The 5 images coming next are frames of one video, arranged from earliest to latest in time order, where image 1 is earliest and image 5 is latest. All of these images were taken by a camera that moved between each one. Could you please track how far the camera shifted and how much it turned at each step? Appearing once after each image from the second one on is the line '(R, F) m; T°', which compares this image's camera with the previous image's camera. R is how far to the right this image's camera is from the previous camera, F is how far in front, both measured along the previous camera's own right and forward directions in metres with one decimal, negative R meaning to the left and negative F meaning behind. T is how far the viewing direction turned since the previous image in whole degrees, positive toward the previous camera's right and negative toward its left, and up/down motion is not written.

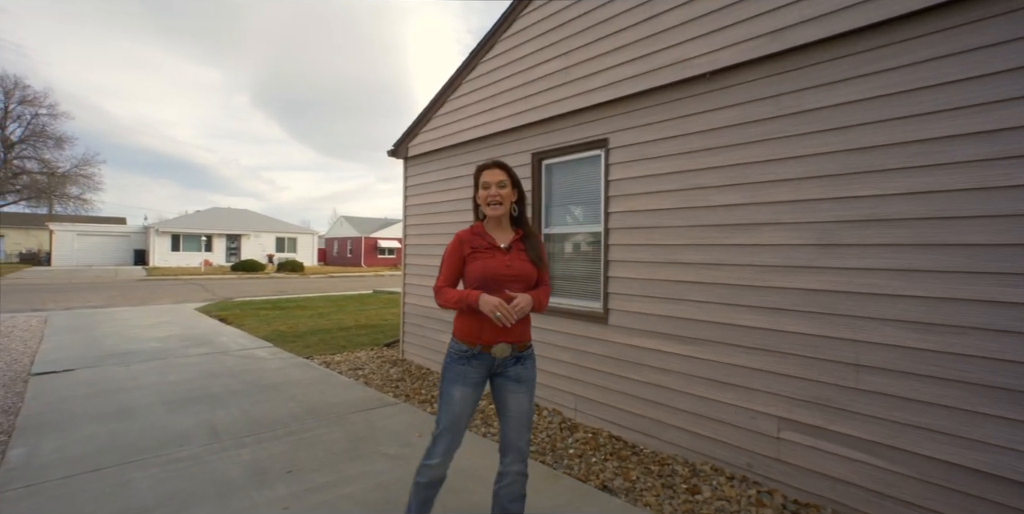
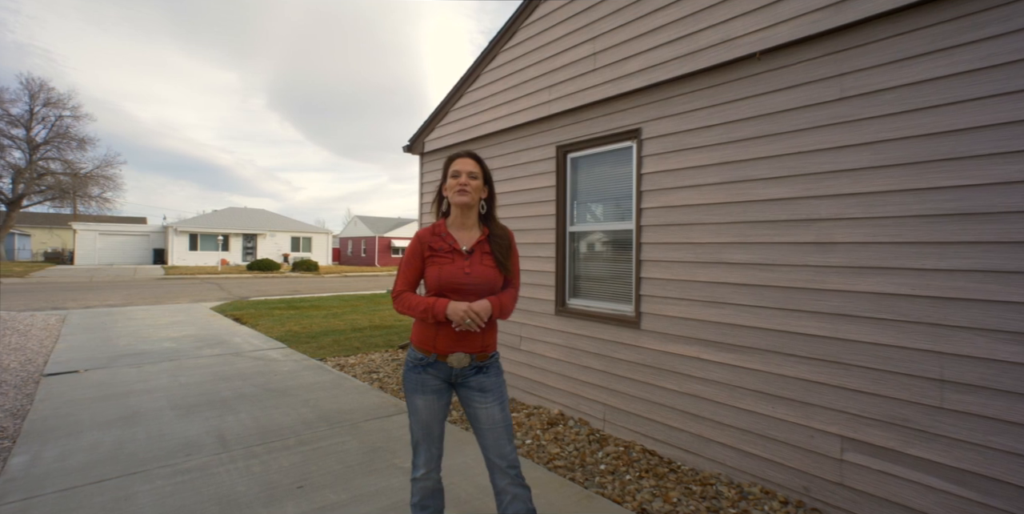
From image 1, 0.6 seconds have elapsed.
(-0.1, +0.2) m; -2°
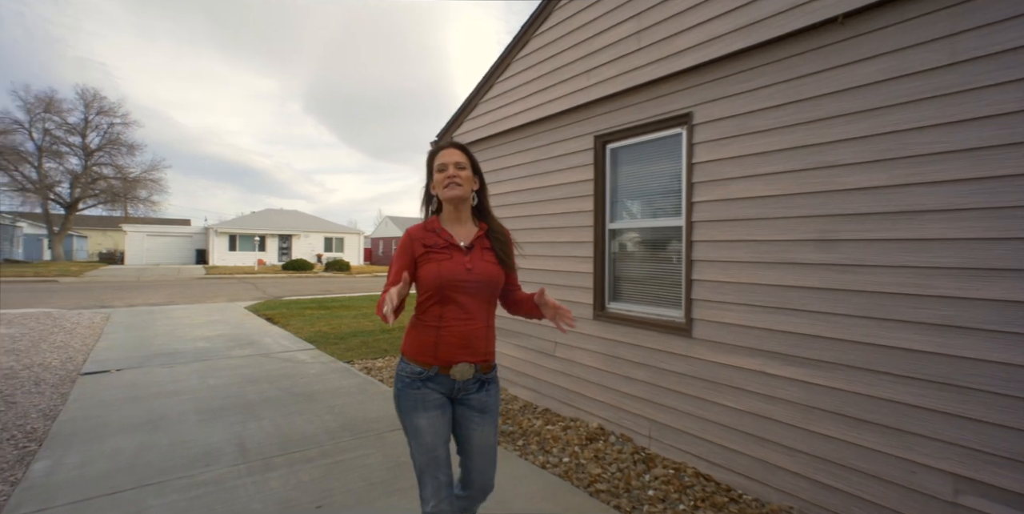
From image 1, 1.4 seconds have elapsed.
(0.0, +0.3) m; -4°
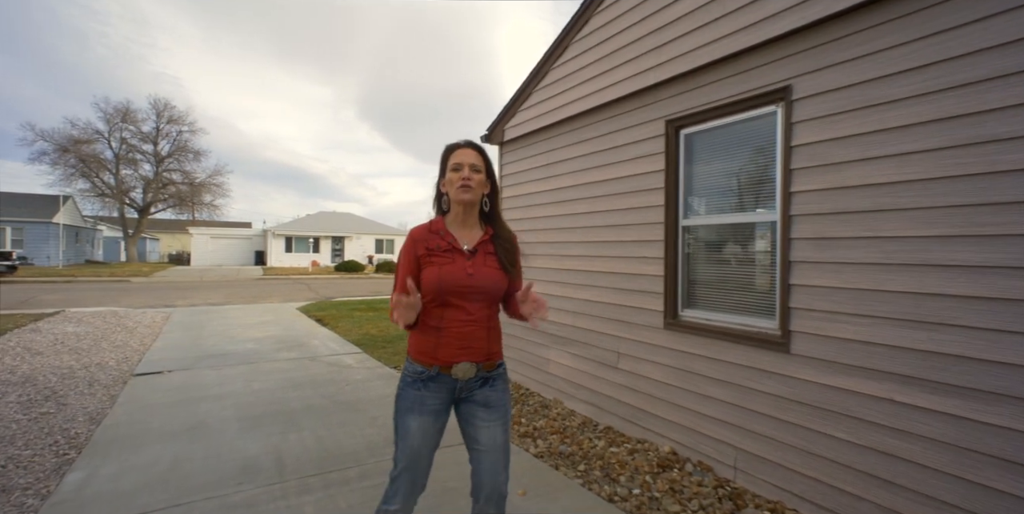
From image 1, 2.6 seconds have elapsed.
(-0.1, +0.4) m; -6°
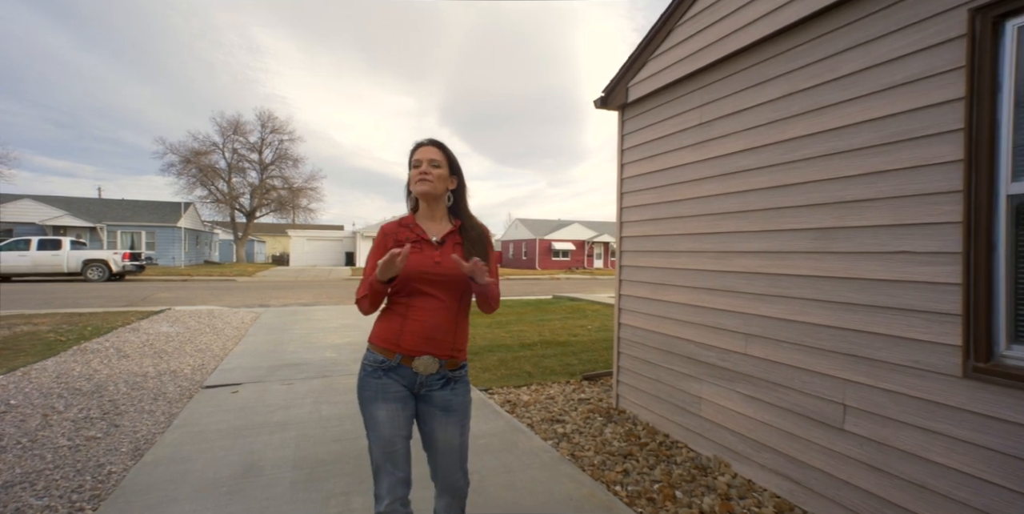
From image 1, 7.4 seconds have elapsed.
(-0.4, +1.0) m; -10°
